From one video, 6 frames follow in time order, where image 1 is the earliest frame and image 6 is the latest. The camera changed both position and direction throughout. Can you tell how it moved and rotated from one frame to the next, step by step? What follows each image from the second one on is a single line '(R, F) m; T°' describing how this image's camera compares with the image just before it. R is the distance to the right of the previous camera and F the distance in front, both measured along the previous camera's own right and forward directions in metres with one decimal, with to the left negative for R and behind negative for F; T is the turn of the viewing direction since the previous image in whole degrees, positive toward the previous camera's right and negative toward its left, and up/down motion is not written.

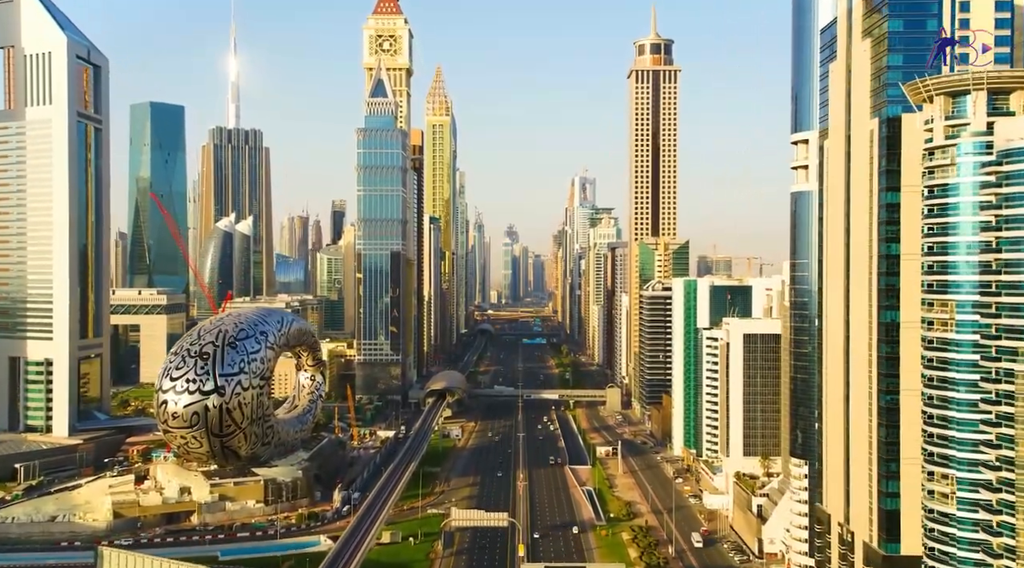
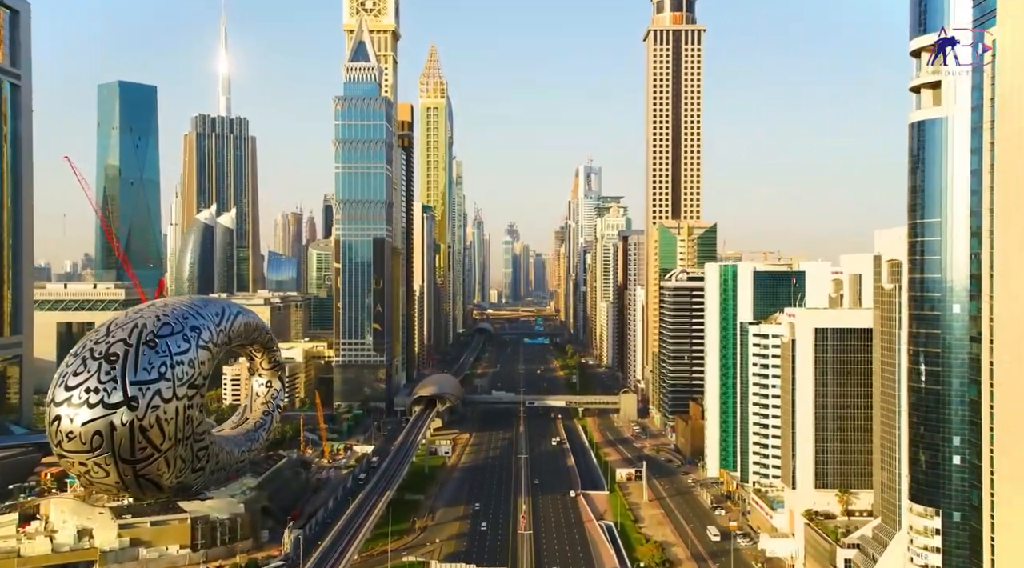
(+0.1, +16.9) m; 0°
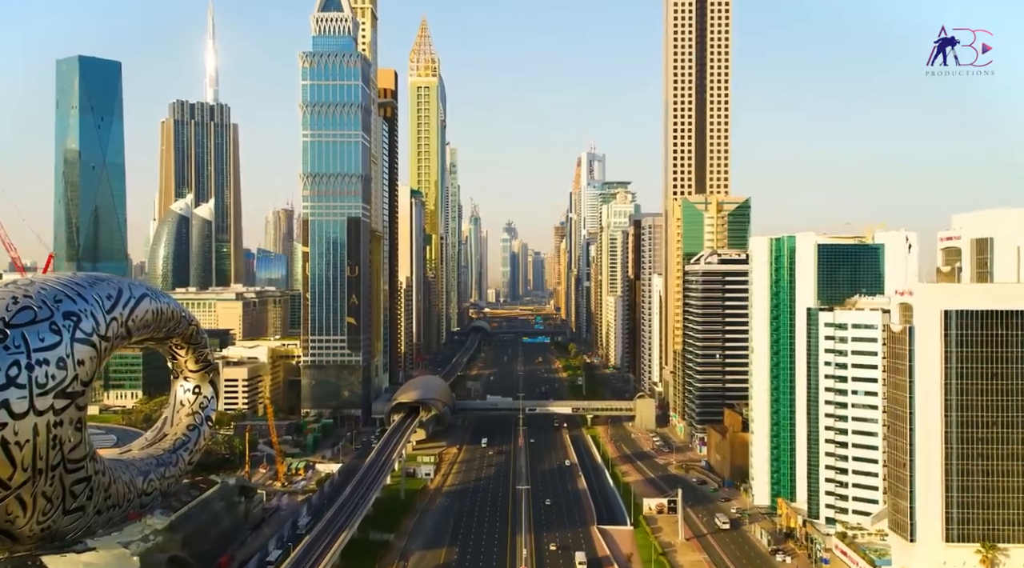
(+0.1, +16.8) m; 0°
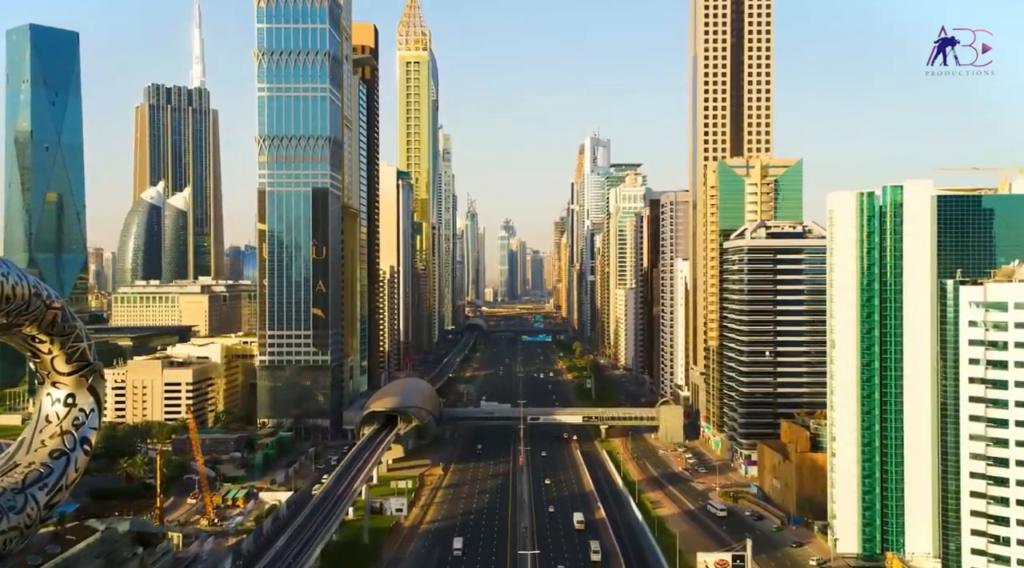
(0.0, +17.0) m; 0°
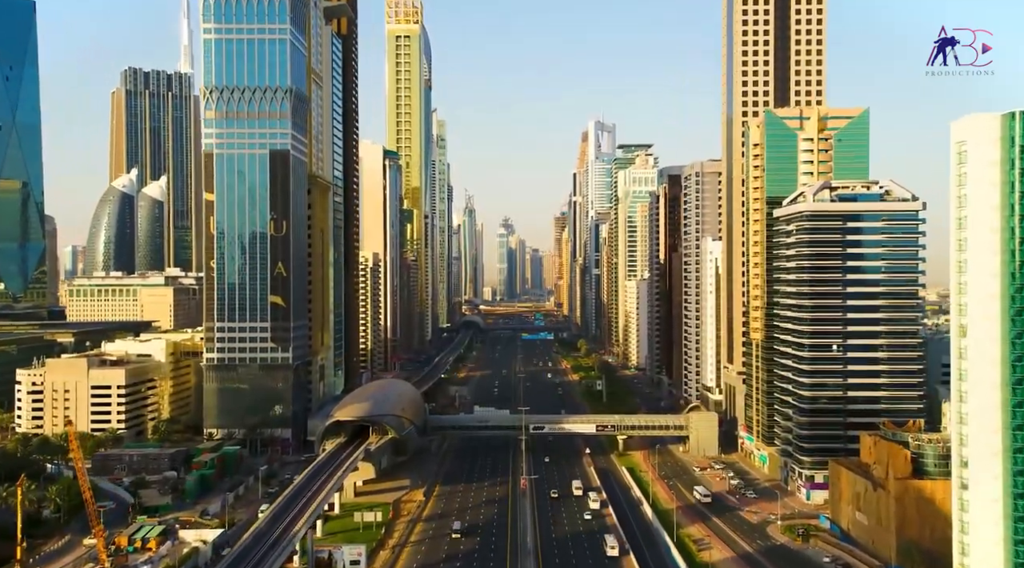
(0.0, +14.4) m; 0°
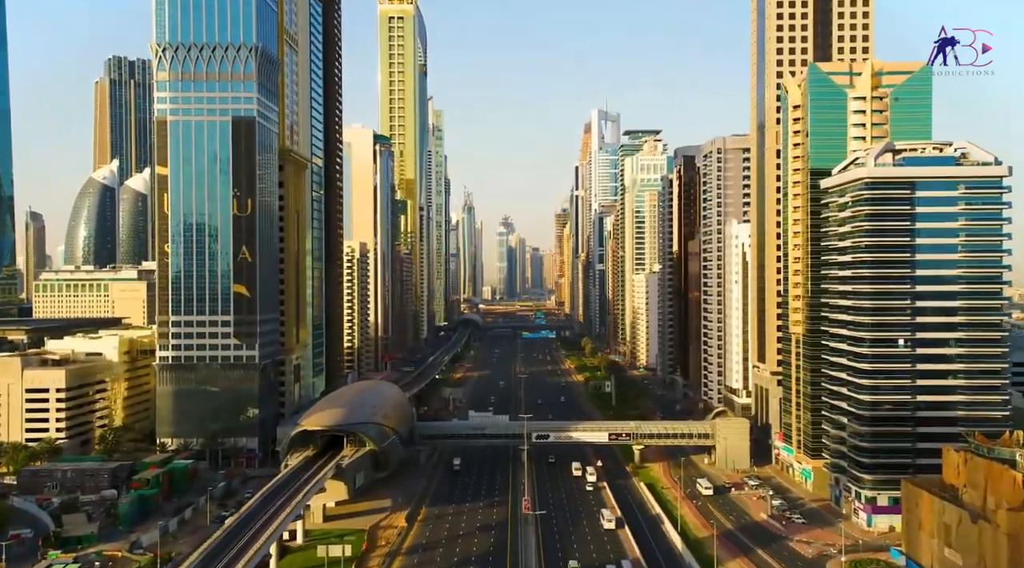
(0.0, +9.2) m; 0°
